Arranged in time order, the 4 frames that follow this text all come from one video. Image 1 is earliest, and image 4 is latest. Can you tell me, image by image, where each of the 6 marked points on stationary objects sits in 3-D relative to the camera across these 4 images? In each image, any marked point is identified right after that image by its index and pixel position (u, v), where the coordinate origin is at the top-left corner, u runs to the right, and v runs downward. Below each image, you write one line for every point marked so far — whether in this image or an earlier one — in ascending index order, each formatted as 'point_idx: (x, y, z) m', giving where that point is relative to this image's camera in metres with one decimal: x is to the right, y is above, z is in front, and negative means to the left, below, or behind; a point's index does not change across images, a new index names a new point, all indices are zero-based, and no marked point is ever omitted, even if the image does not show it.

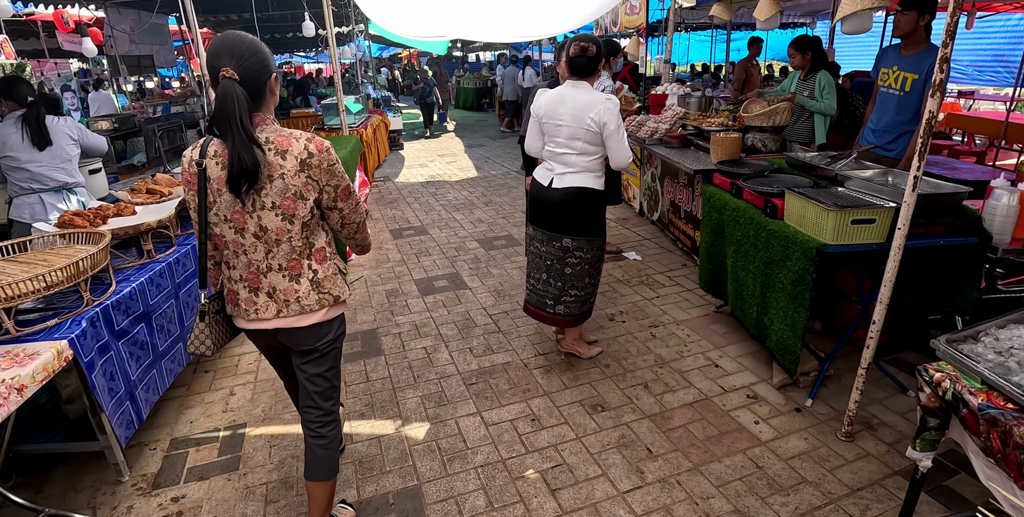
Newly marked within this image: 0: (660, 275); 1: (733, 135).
0: (+1.2, -0.1, +4.5) m
1: (+1.4, +0.8, +3.5) m
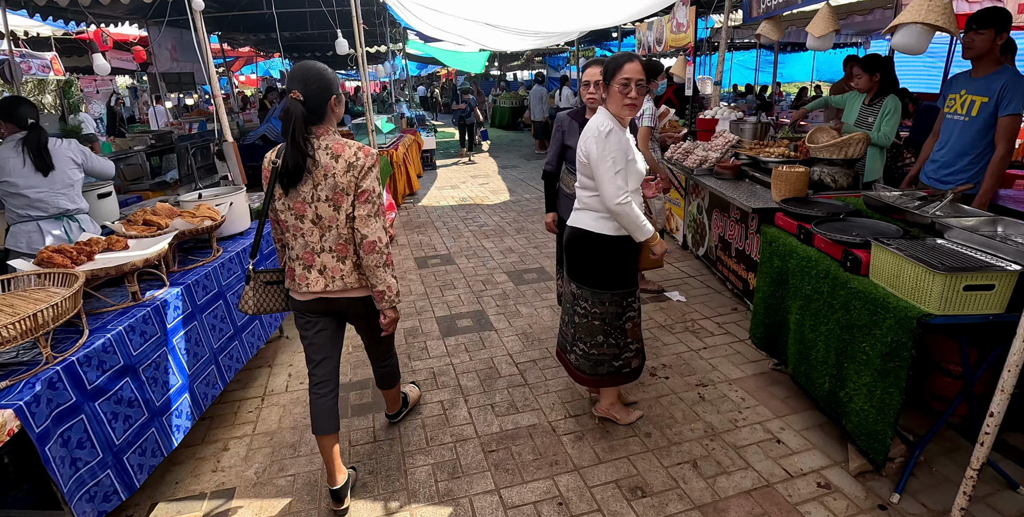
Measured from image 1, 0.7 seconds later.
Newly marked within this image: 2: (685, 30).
0: (+1.4, -0.5, +4.0) m
1: (+1.6, +0.5, +3.1) m
2: (+1.6, +2.1, +5.0) m
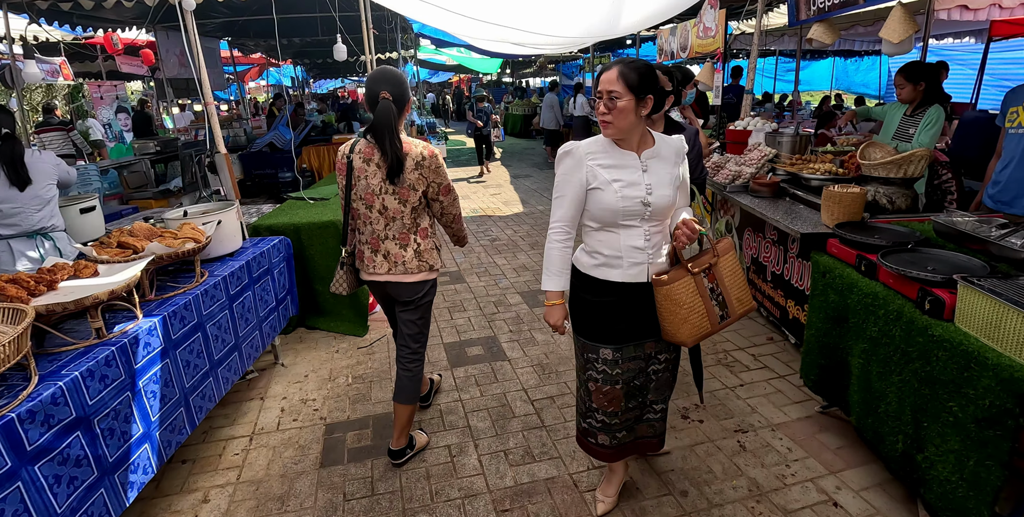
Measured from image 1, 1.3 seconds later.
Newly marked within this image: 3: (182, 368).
0: (+1.5, -0.6, +3.6) m
1: (+1.7, +0.4, +2.7) m
2: (+1.8, +2.0, +4.7) m
3: (-1.5, -0.5, +2.5) m
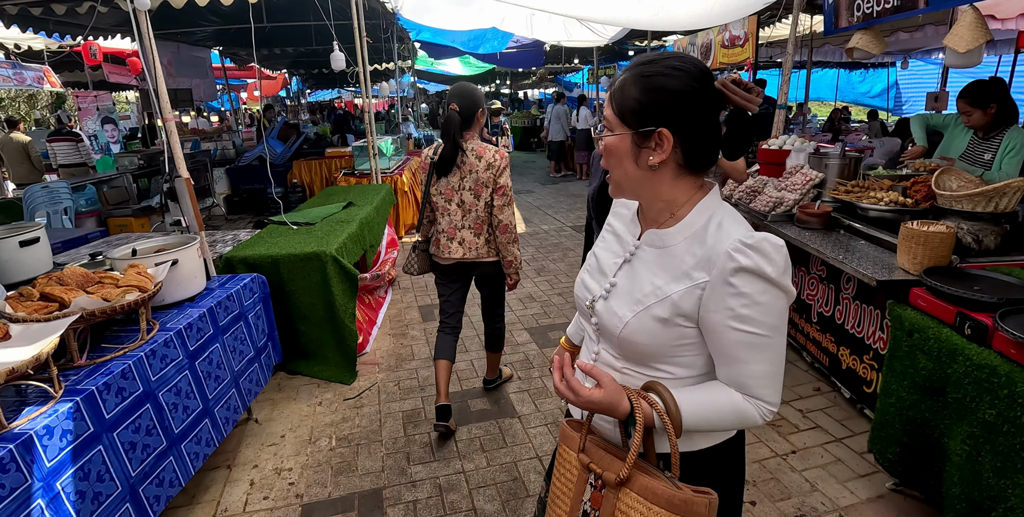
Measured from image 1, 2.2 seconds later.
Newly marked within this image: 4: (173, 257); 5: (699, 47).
0: (+1.6, -0.9, +3.1) m
1: (+1.8, +0.1, +2.3) m
2: (+1.8, +1.7, +4.3) m
3: (-1.5, -0.7, +2.0) m
4: (-1.6, 0.0, +2.5) m
5: (+1.8, +2.0, +5.2) m
